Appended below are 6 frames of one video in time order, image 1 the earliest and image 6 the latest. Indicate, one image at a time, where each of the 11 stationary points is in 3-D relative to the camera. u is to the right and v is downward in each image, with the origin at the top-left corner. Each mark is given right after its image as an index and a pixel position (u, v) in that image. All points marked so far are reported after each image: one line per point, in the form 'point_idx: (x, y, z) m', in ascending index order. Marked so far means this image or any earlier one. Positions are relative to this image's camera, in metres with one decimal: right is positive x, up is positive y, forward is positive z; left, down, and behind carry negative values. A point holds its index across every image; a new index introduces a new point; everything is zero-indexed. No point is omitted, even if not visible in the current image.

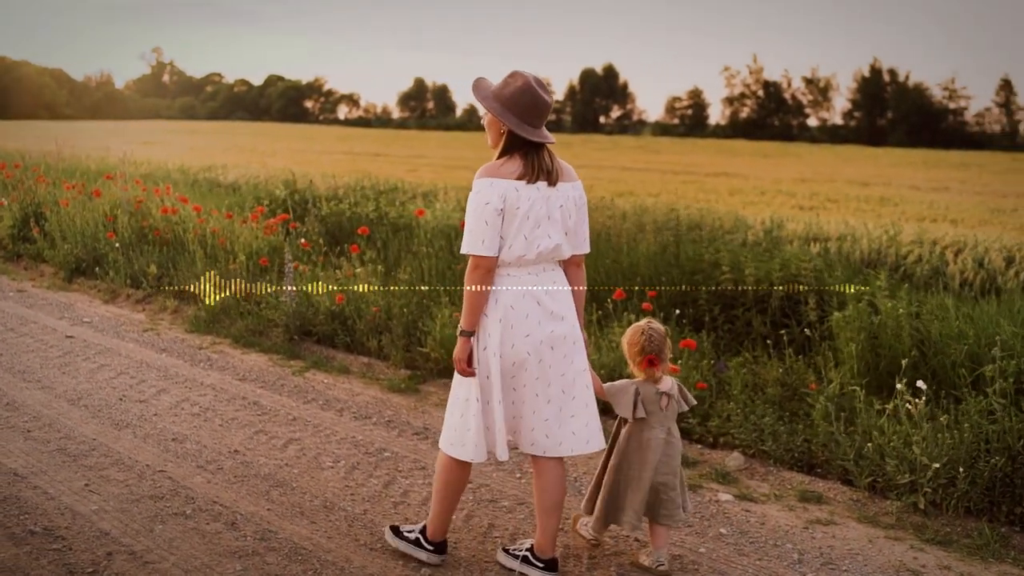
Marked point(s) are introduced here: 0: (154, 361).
0: (-2.1, -0.4, +6.3) m
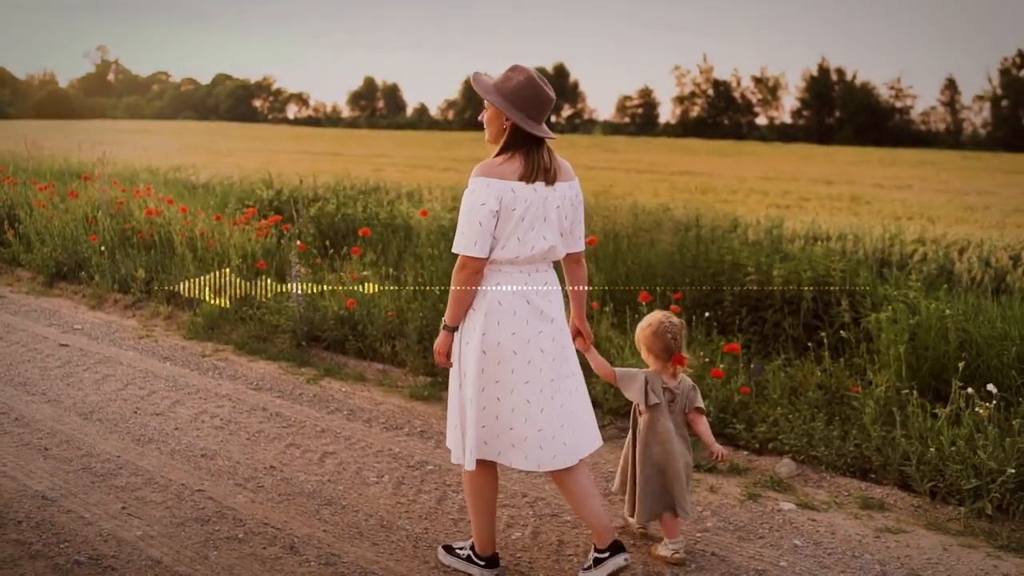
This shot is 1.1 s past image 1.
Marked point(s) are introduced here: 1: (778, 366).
0: (-2.0, -0.5, +6.0) m
1: (+1.3, -0.4, +5.4) m
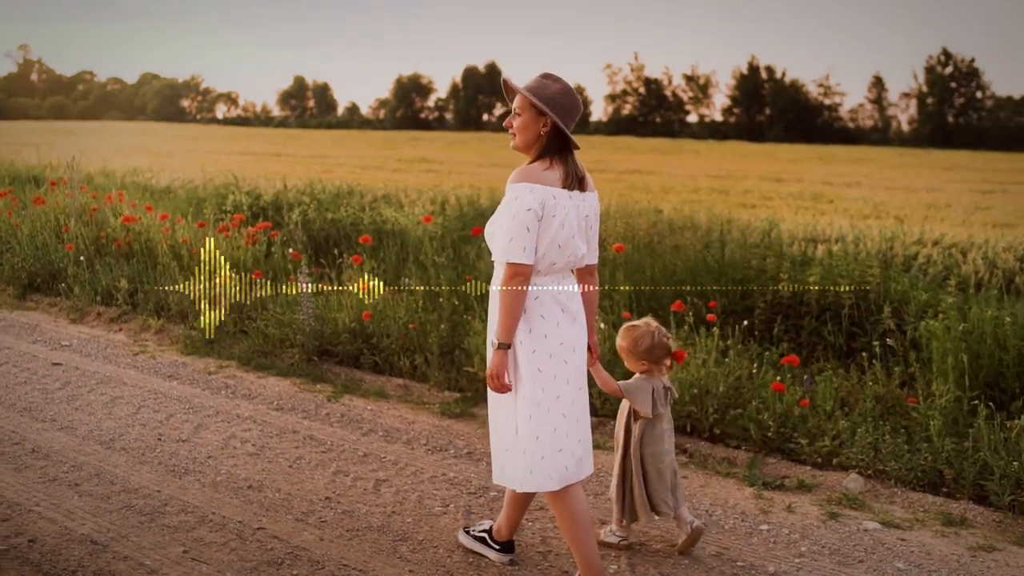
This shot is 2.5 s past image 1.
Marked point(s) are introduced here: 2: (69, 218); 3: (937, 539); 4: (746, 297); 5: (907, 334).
0: (-1.8, -0.5, +5.6) m
1: (+1.5, -0.4, +5.2) m
2: (-3.7, +0.6, +8.9) m
3: (+1.6, -0.9, +4.1) m
4: (+1.3, -0.1, +6.0) m
5: (+2.0, -0.2, +5.5) m
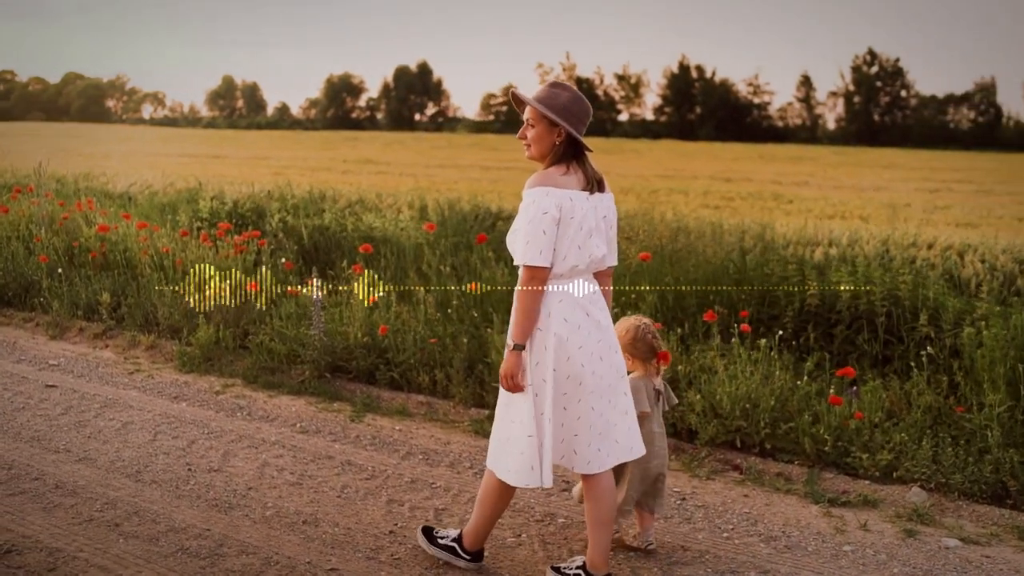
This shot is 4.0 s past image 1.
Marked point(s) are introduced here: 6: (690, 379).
0: (-1.6, -0.6, +5.3) m
1: (+1.7, -0.5, +5.1) m
2: (-3.7, +0.5, +8.4) m
3: (+1.9, -1.0, +3.9) m
4: (+1.4, -0.1, +5.9) m
5: (+2.2, -0.3, +5.4) m
6: (+0.9, -0.5, +5.2) m
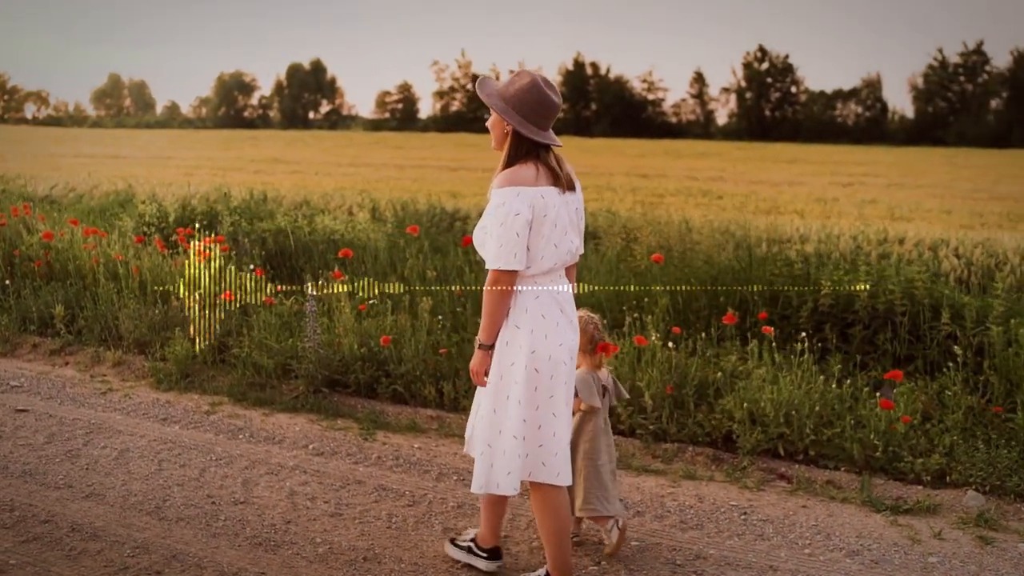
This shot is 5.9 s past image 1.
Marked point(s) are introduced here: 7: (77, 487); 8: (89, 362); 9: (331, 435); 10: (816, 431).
0: (-1.5, -0.7, +4.8) m
1: (+1.8, -0.5, +5.0) m
2: (-3.9, +0.4, +7.8) m
3: (+2.1, -1.0, +3.8) m
4: (+1.5, -0.1, +5.7) m
5: (+2.3, -0.2, +5.3) m
6: (+1.0, -0.5, +5.0) m
7: (-1.7, -0.8, +4.1) m
8: (-2.5, -0.4, +6.3) m
9: (-0.8, -0.7, +5.0) m
10: (+1.3, -0.6, +4.7) m
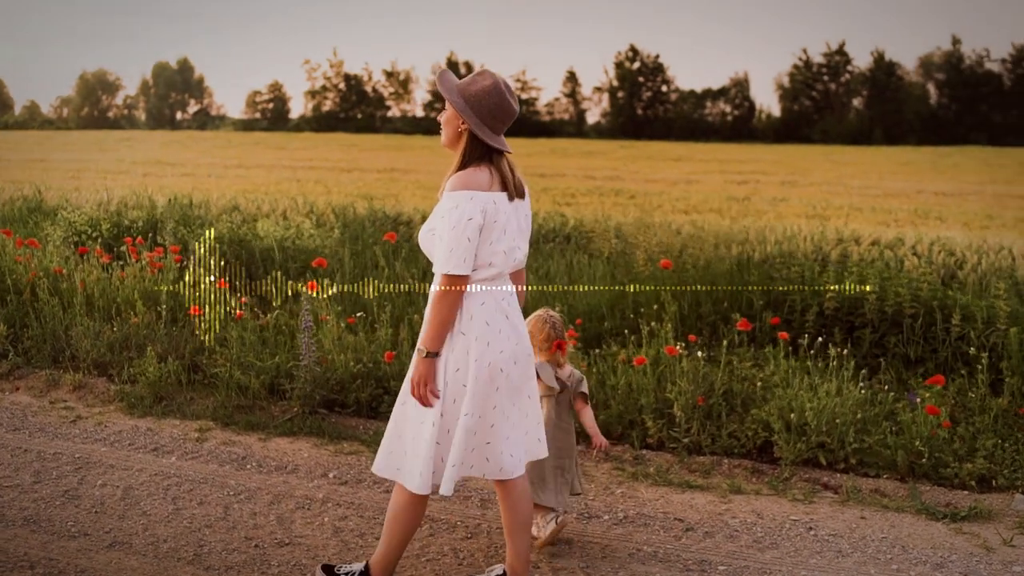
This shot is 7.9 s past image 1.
0: (-1.4, -0.7, +4.4) m
1: (+1.9, -0.5, +4.9) m
2: (-4.1, +0.3, +7.1) m
3: (+2.3, -1.0, +3.8) m
4: (+1.5, -0.1, +5.7) m
5: (+2.3, -0.2, +5.3) m
6: (+1.1, -0.5, +4.9) m
7: (-1.4, -0.8, +3.6) m
8: (-2.5, -0.5, +5.7) m
9: (-0.7, -0.7, +4.7) m
10: (+1.5, -0.6, +4.6) m
